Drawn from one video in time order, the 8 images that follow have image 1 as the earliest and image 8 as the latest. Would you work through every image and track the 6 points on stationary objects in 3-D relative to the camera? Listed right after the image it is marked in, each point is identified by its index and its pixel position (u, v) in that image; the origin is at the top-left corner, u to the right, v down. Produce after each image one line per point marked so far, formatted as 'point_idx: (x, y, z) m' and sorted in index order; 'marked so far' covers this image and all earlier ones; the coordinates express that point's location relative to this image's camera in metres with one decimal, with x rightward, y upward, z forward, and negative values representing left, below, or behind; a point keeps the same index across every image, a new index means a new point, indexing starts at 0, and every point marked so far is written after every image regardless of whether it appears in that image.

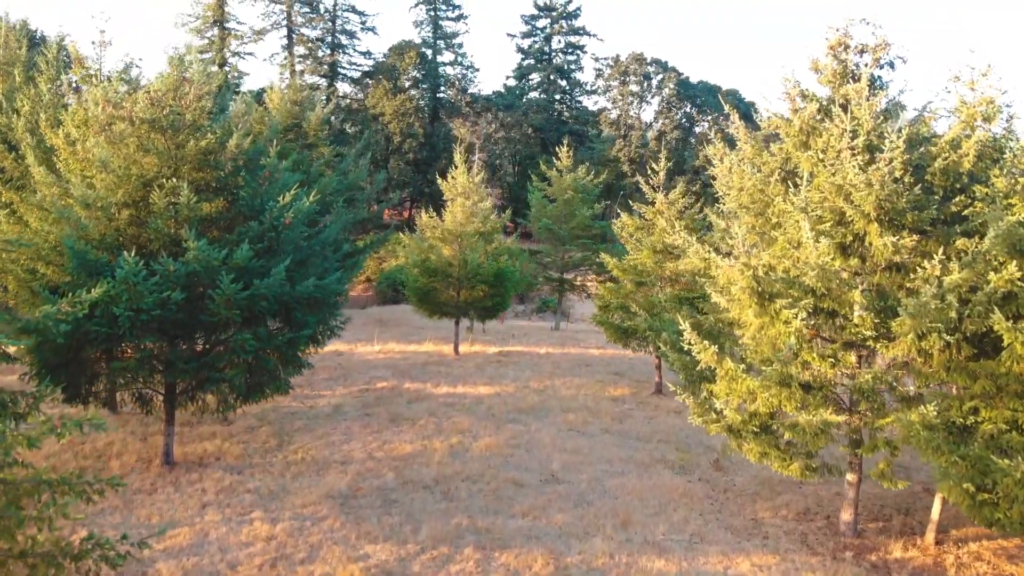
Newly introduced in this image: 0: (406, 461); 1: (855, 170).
0: (-1.5, -2.5, +12.1) m
1: (+3.6, +1.3, +9.1) m
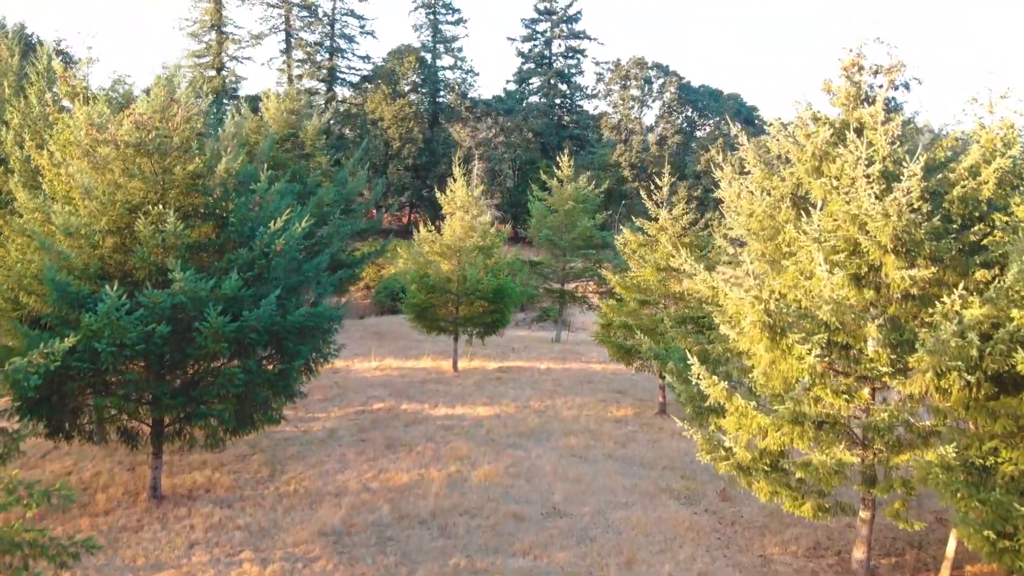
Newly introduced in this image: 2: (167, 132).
0: (-1.5, -2.8, +11.7) m
1: (+3.6, +0.9, +8.7) m
2: (-4.1, +1.9, +10.2) m
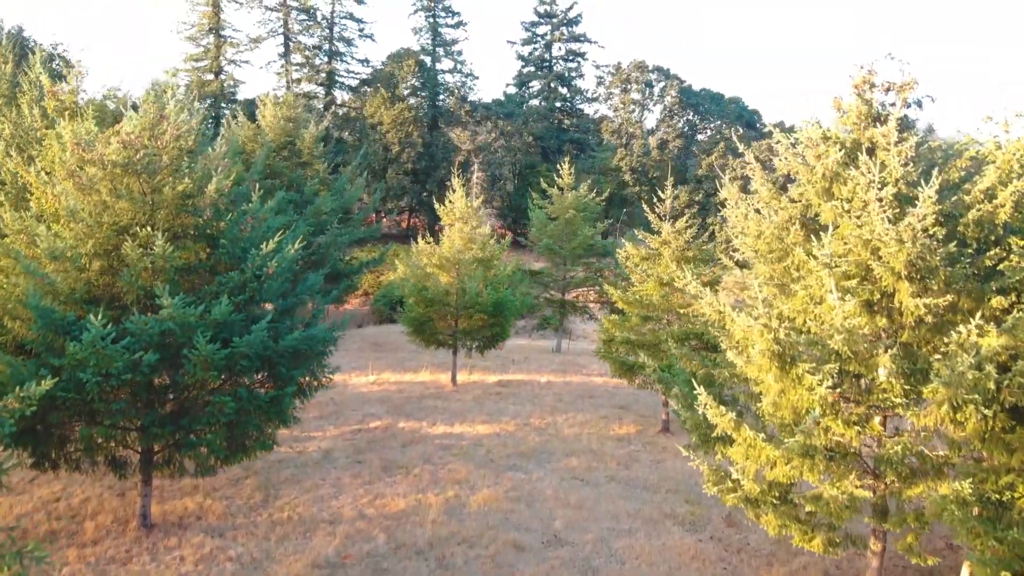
0: (-1.5, -3.1, +11.3) m
1: (+3.6, +0.6, +8.3) m
2: (-4.1, +1.6, +9.9) m
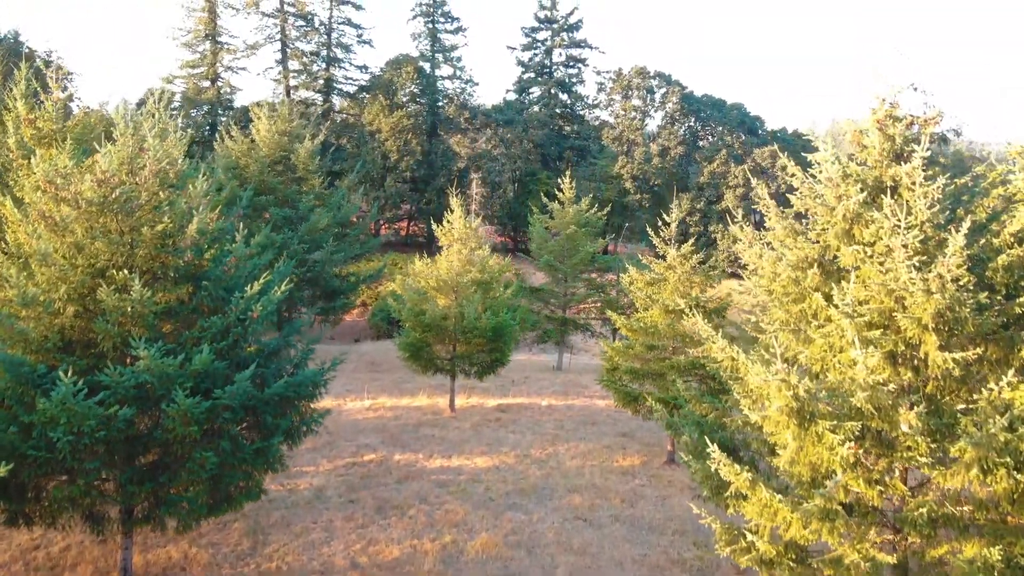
0: (-1.5, -3.6, +10.8) m
1: (+3.6, +0.1, +7.8) m
2: (-4.1, +1.1, +9.3) m
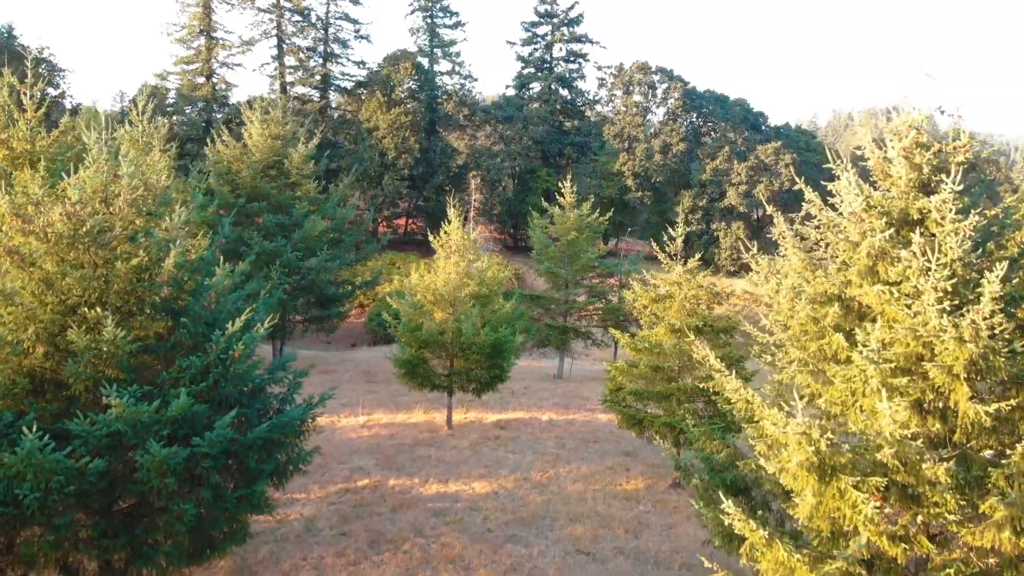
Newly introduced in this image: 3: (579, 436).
0: (-1.5, -4.0, +10.2) m
1: (+3.6, -0.3, +7.2) m
2: (-4.2, +0.7, +8.7) m
3: (+1.5, -3.2, +18.2) m
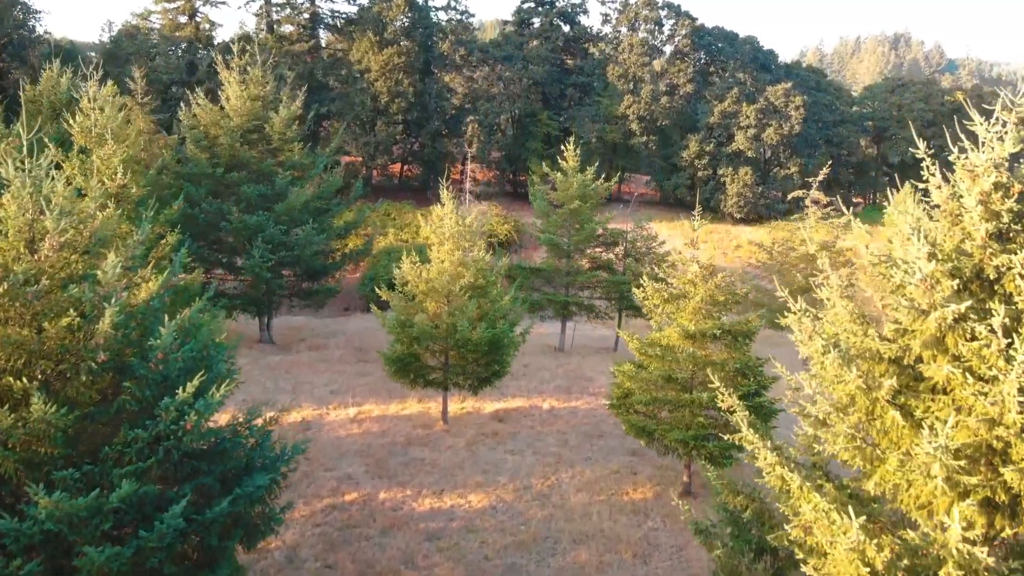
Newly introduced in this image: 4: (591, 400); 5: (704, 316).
0: (-1.5, -4.3, +9.3) m
1: (+3.6, -0.9, +6.0) m
2: (-4.2, +0.2, +7.4) m
3: (+1.4, -2.9, +17.2) m
4: (+1.8, -2.5, +19.1) m
5: (+3.0, -0.4, +13.5) m
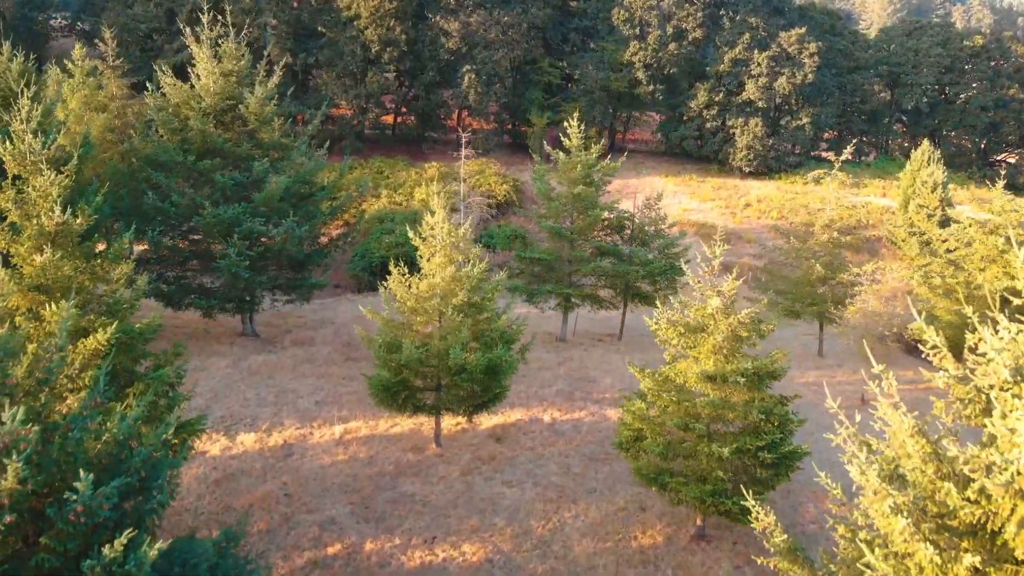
0: (-1.6, -5.2, +8.3) m
1: (+3.6, -2.1, +4.6) m
2: (-4.2, -0.9, +6.0) m
3: (+1.4, -3.1, +16.0) m
4: (+1.8, -2.5, +17.9) m
5: (+3.0, -1.0, +12.1) m
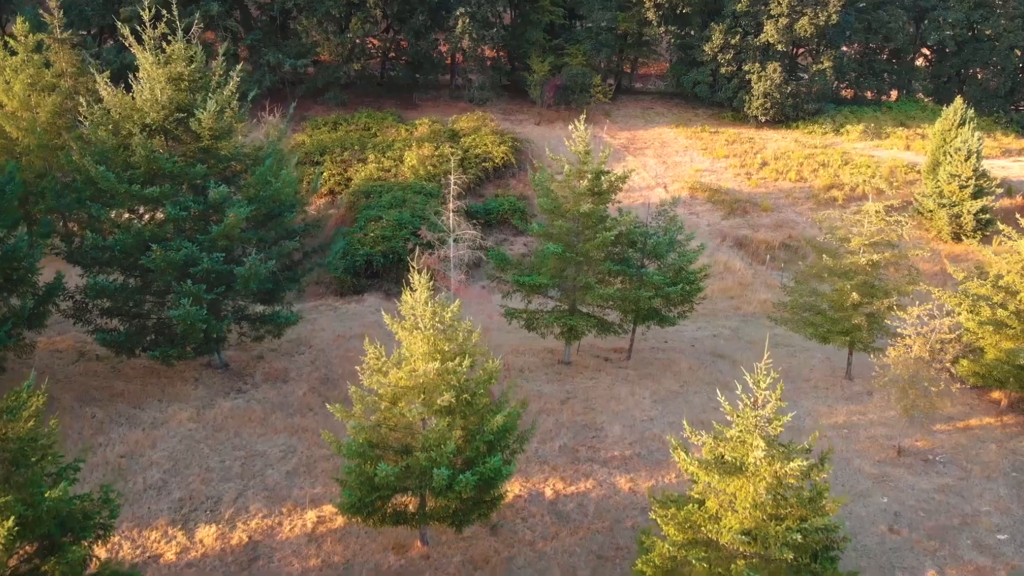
0: (-1.6, -7.2, +6.7) m
1: (+3.6, -4.6, +2.7) m
2: (-4.2, -3.2, +3.9) m
3: (+1.4, -4.3, +14.1) m
4: (+1.7, -3.5, +15.9) m
5: (+3.0, -2.6, +10.0) m
